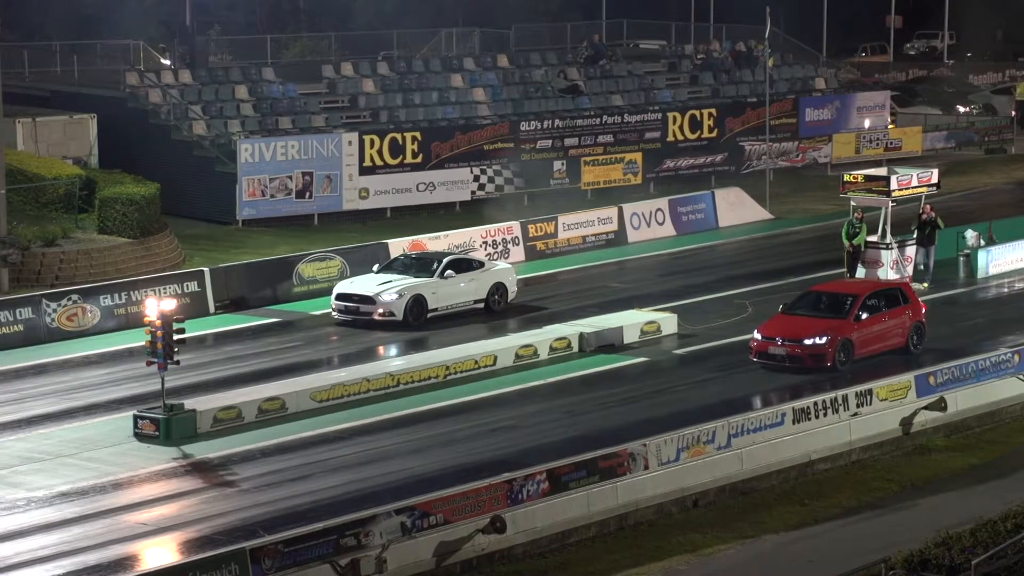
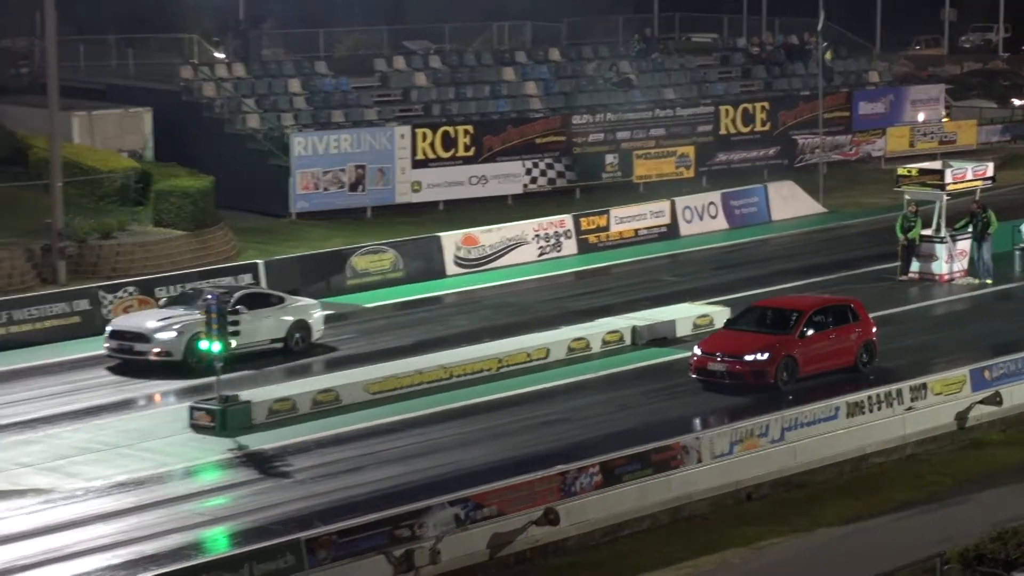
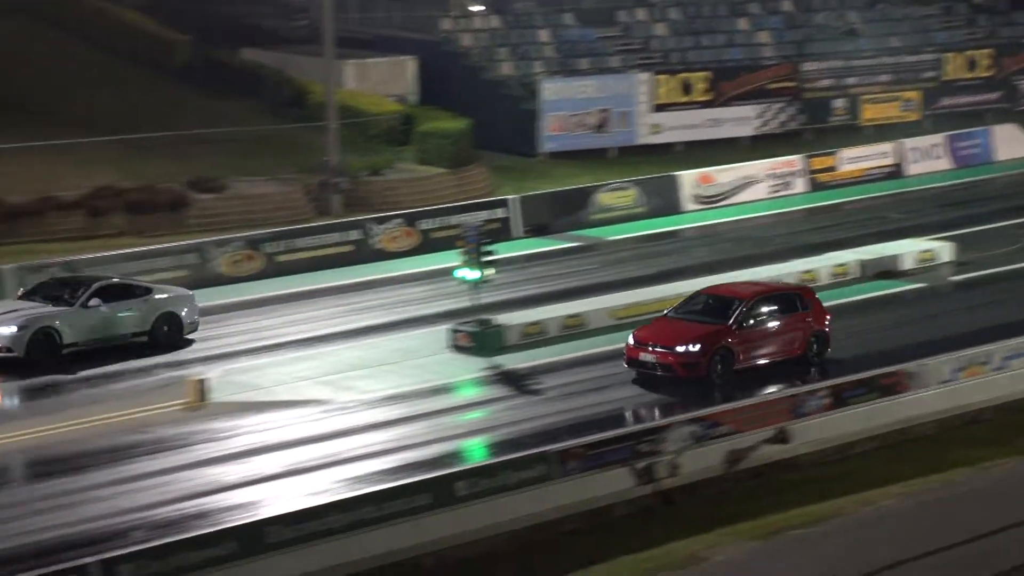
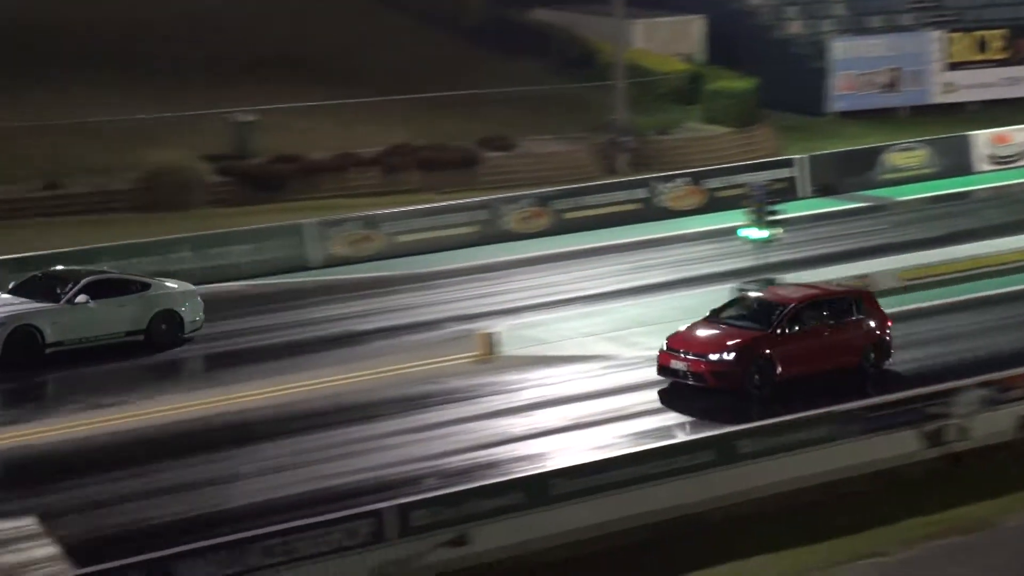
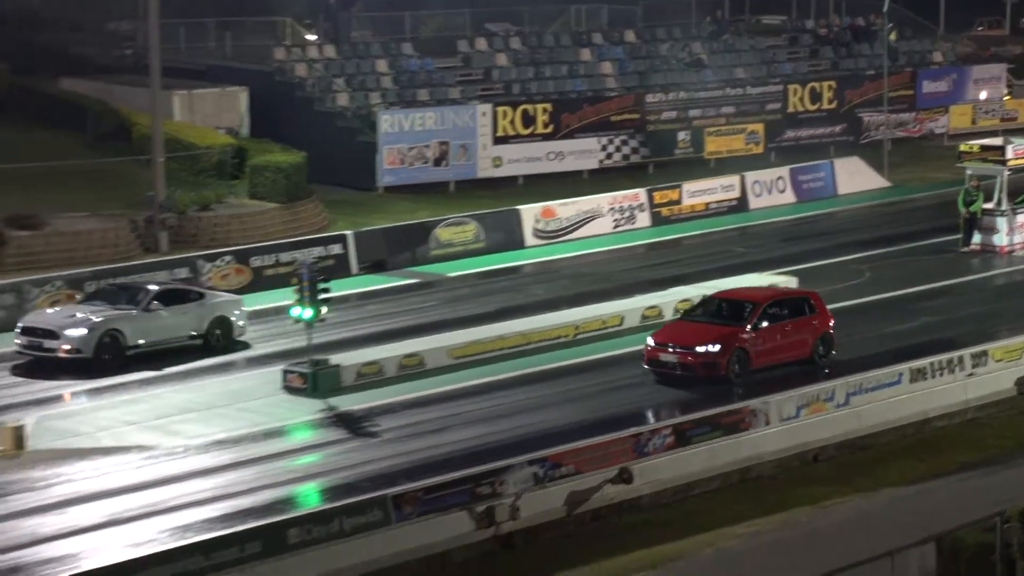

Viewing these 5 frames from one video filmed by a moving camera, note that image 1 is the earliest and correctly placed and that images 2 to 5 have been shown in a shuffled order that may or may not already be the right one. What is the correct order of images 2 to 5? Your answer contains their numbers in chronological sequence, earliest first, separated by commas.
2, 5, 3, 4
